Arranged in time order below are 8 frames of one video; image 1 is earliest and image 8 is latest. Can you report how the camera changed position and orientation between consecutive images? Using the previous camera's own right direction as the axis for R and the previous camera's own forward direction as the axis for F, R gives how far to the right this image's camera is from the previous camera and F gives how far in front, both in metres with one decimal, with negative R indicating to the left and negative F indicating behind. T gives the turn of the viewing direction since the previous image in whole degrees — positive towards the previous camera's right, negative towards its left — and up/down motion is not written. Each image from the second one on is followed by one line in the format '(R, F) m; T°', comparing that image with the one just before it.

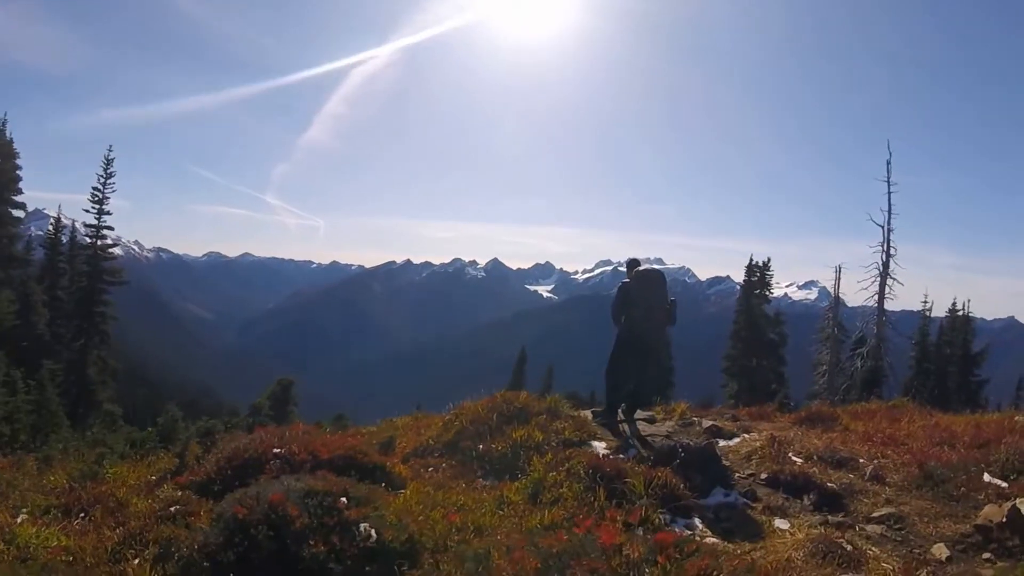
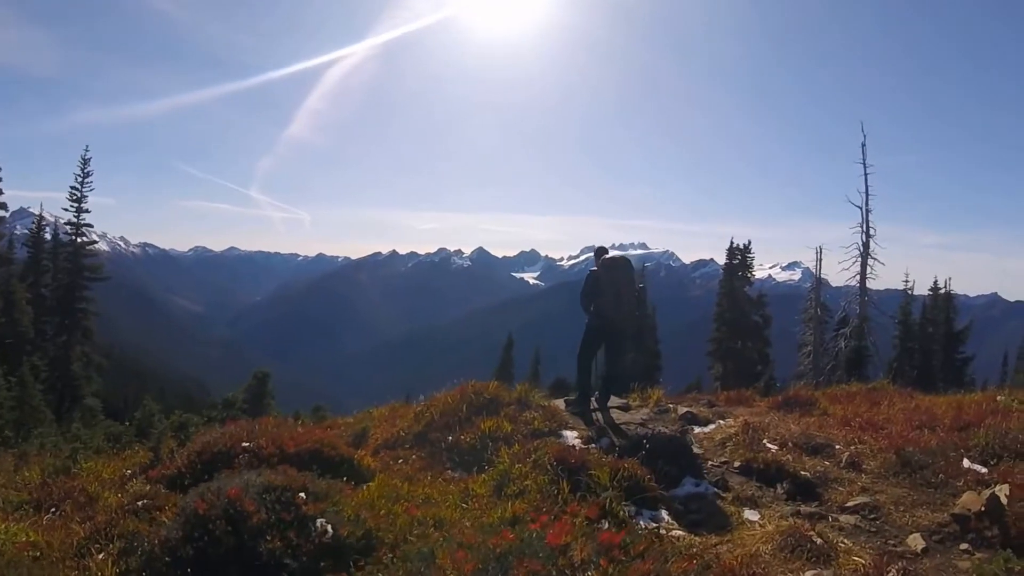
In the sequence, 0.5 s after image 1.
(+0.3, +0.4) m; +1°
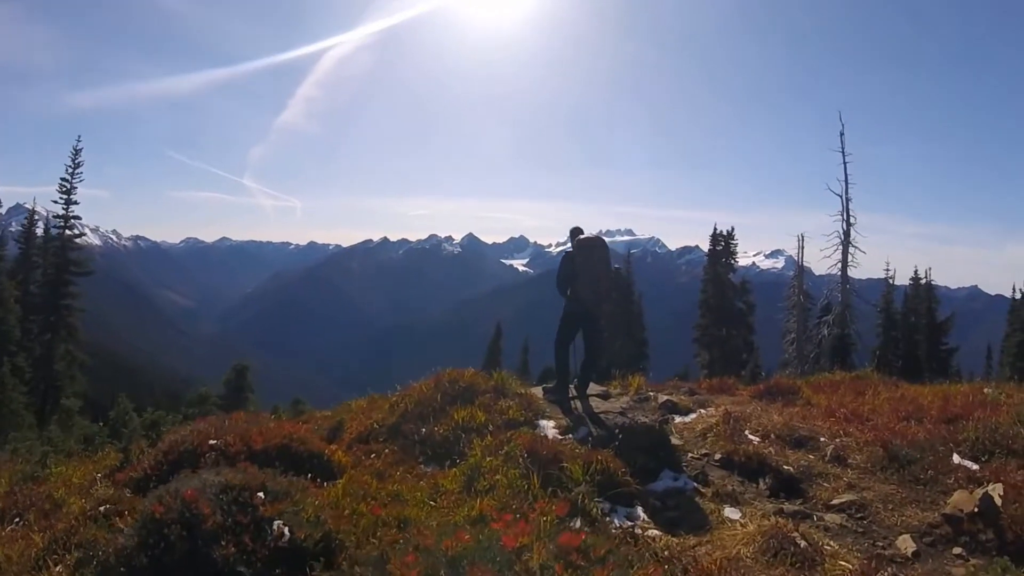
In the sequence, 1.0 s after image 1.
(+0.1, +0.4) m; +1°
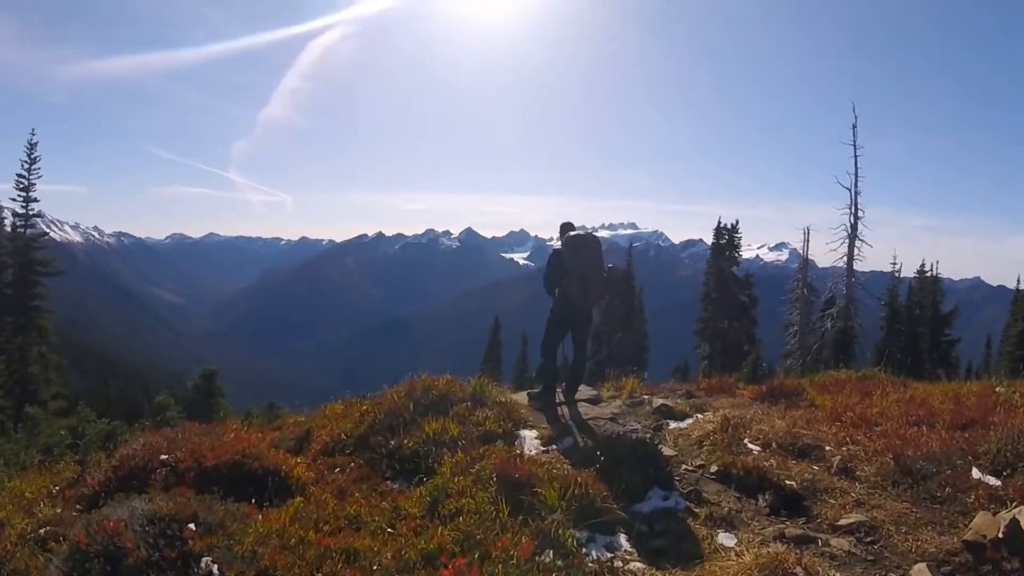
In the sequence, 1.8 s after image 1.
(+0.2, +0.6) m; 0°
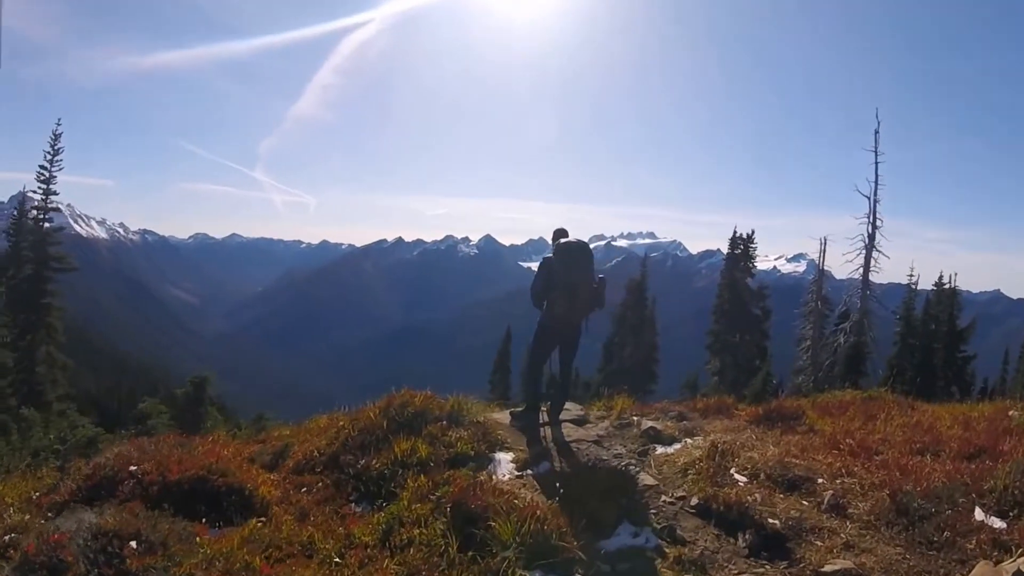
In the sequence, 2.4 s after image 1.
(+0.4, +0.4) m; -1°
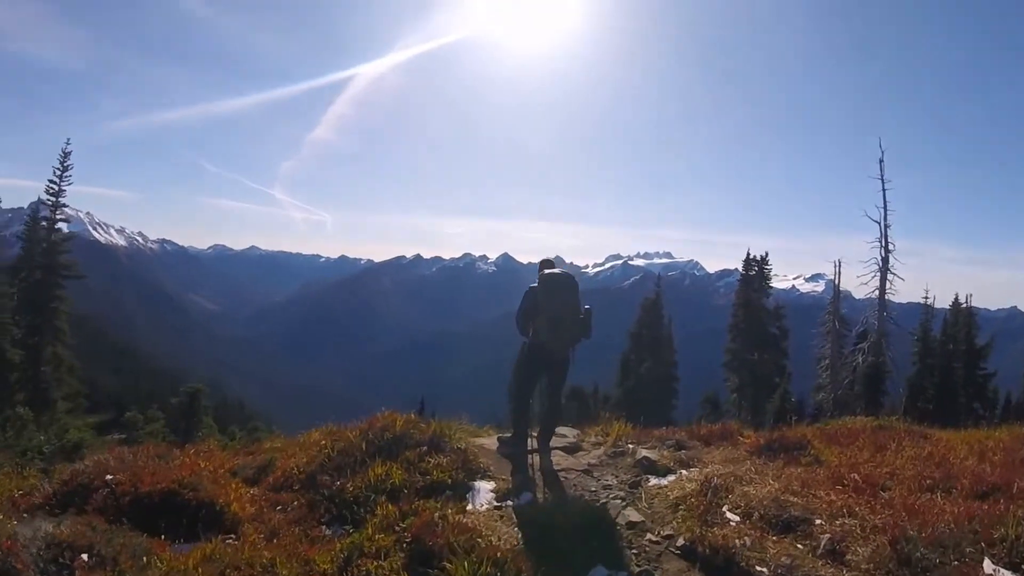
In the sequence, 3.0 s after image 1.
(+0.3, +0.3) m; -1°
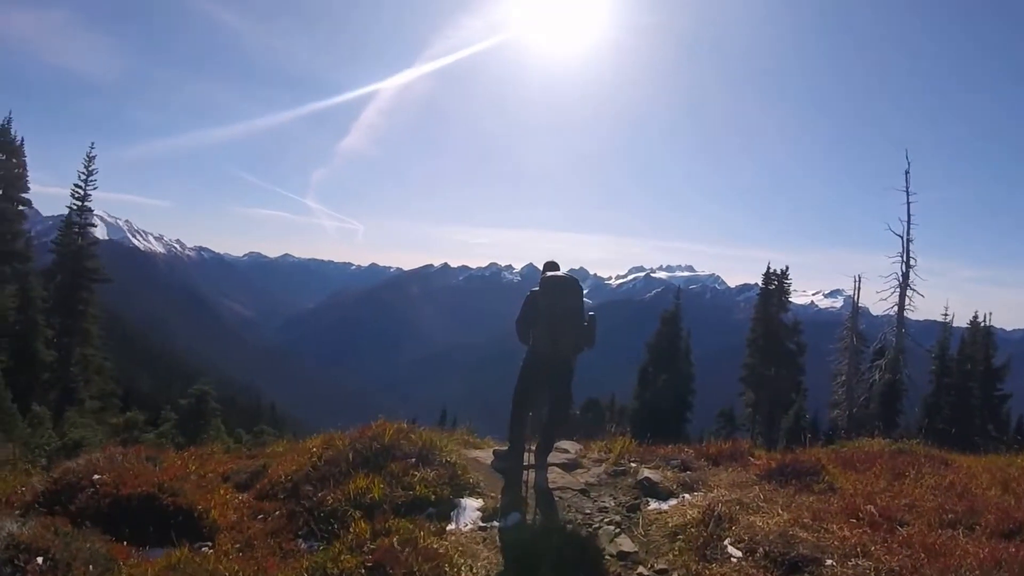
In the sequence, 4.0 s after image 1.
(+0.2, +0.4) m; -1°
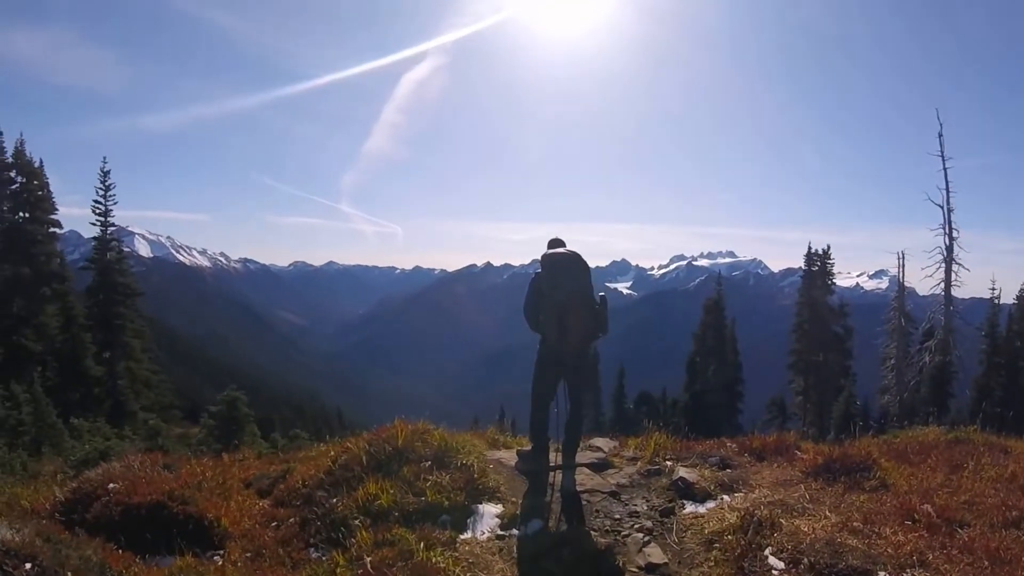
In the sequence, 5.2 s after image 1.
(+0.2, +0.4) m; -3°
